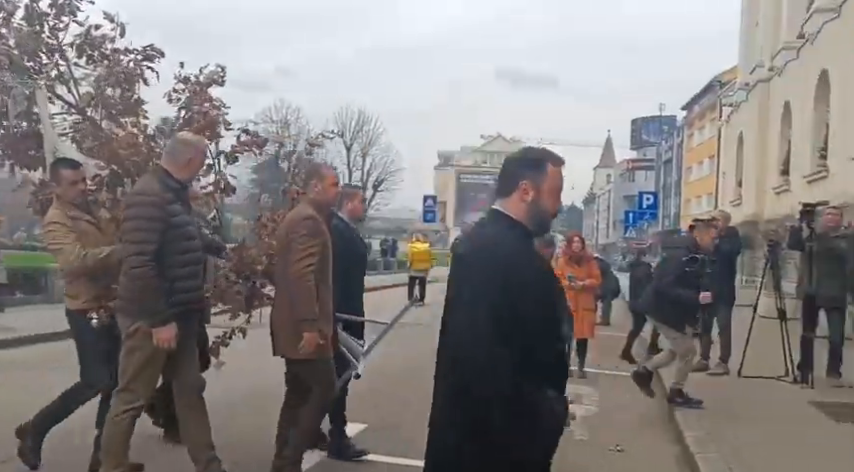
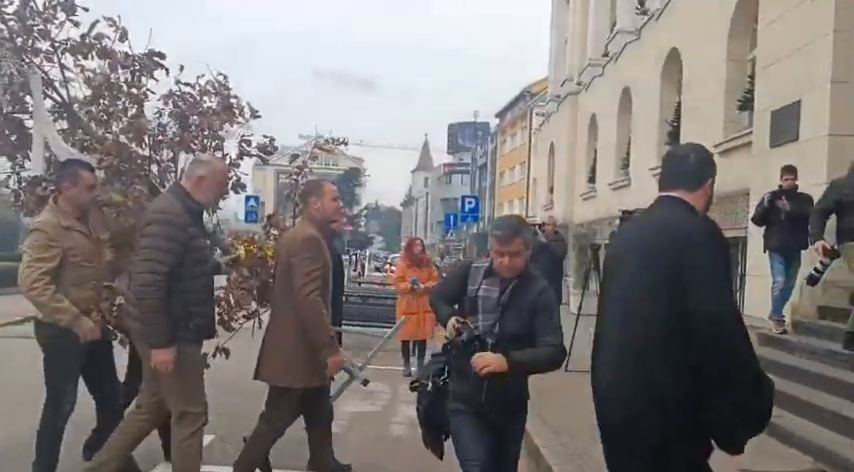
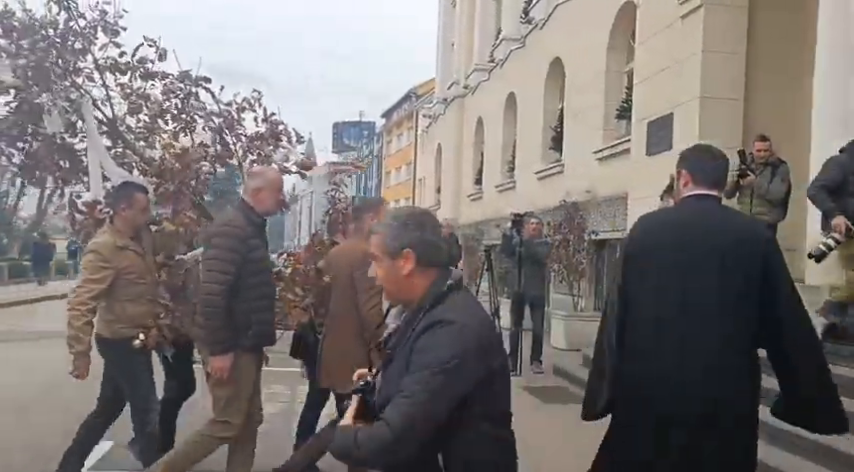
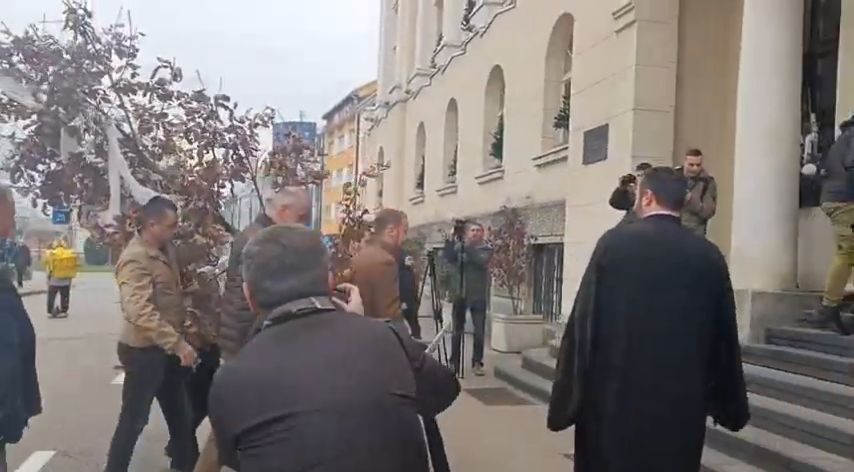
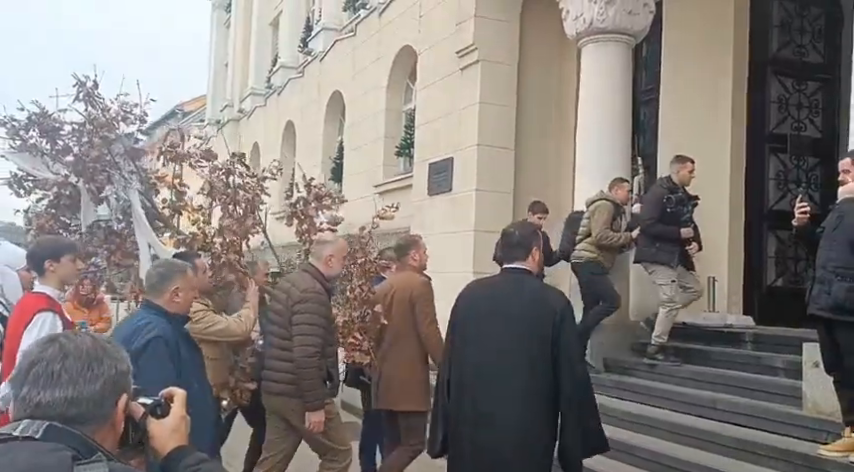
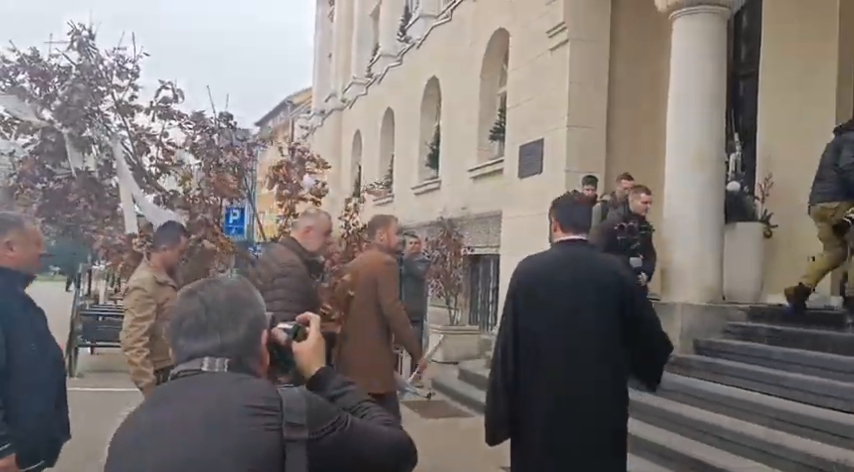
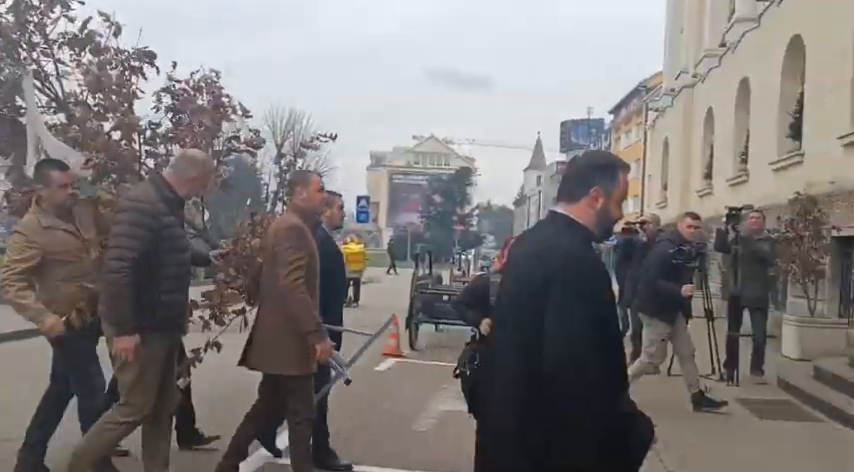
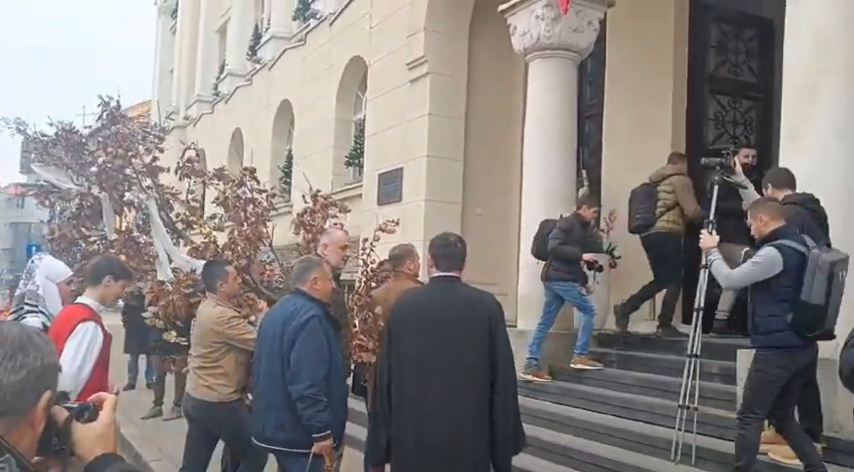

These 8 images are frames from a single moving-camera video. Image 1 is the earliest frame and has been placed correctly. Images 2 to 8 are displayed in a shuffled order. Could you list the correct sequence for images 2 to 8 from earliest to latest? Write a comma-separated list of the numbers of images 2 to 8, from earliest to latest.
7, 2, 3, 4, 6, 5, 8
